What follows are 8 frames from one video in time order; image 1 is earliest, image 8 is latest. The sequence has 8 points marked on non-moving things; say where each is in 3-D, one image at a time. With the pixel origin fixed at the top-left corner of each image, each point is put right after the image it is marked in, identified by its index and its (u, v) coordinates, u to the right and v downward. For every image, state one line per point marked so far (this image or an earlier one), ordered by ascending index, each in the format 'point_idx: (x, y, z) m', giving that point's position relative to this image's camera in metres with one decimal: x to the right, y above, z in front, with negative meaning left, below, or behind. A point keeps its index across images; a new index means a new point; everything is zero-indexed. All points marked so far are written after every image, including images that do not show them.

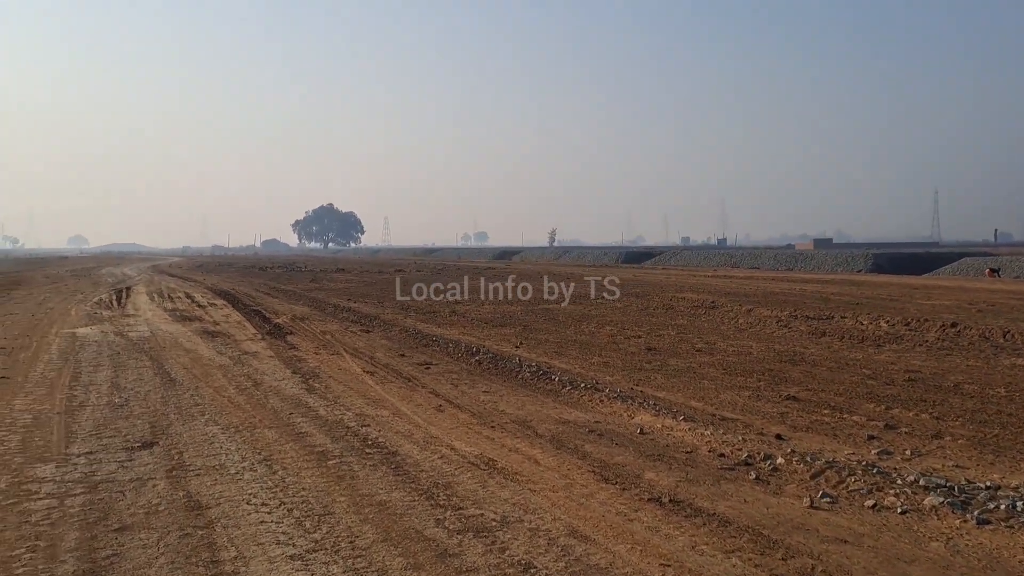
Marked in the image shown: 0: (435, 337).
0: (-1.5, -0.9, +15.7) m
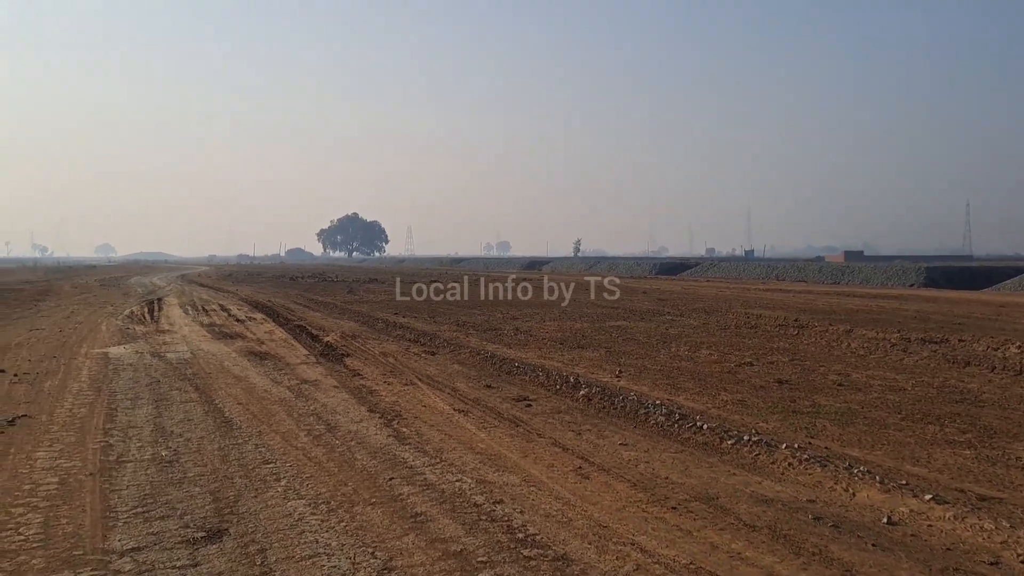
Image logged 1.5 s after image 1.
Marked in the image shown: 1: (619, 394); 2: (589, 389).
0: (+0.1, -1.3, +13.7) m
1: (+1.4, -1.4, +10.4) m
2: (+1.0, -1.3, +10.6) m
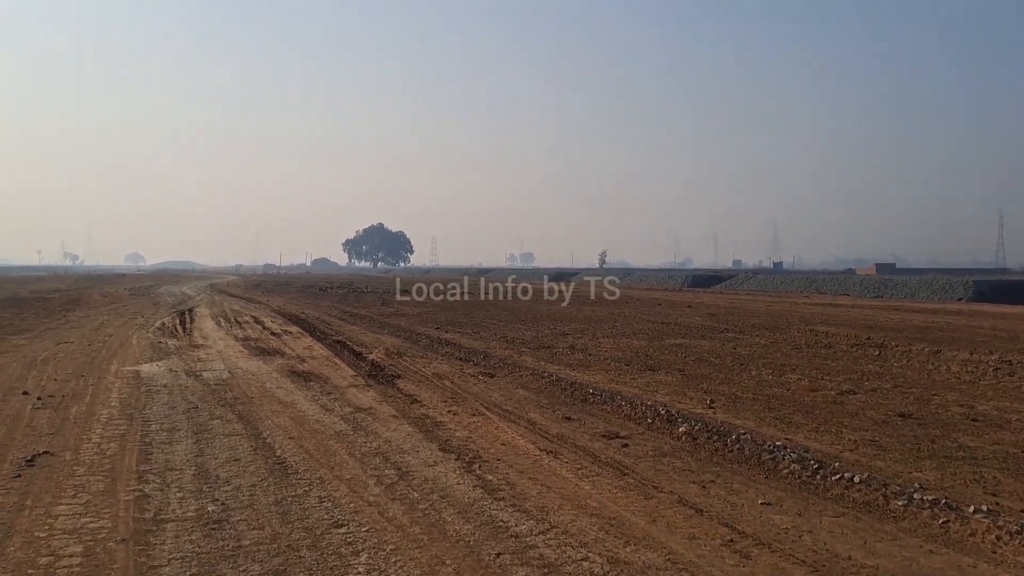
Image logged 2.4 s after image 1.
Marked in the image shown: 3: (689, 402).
0: (+1.1, -1.5, +12.3) m
1: (+2.4, -1.6, +9.0) m
2: (+2.0, -1.6, +9.2) m
3: (+2.4, -1.6, +11.0) m
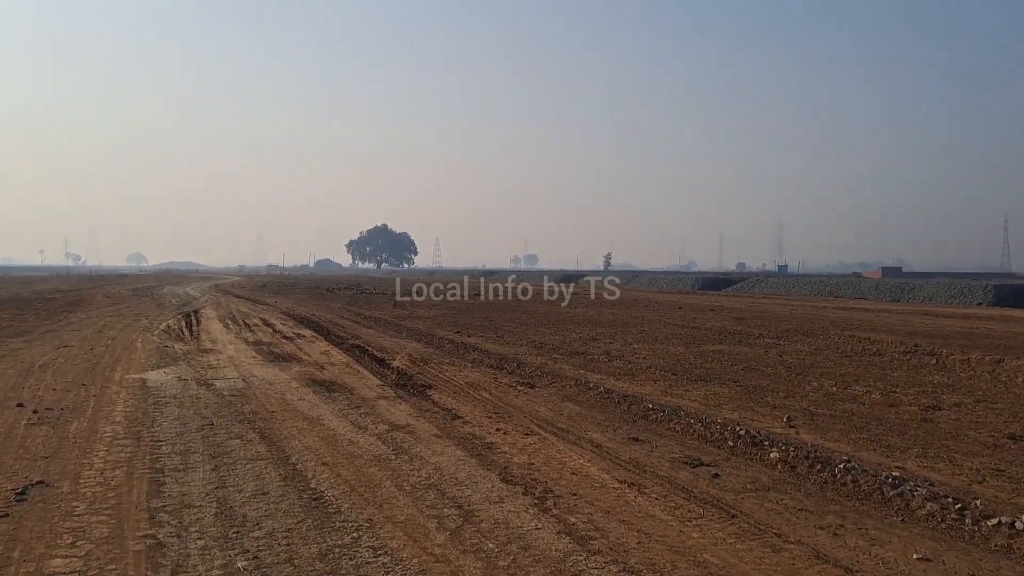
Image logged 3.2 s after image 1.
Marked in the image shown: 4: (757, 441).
0: (+1.8, -1.5, +11.1) m
1: (+3.0, -1.6, +7.8) m
2: (+2.7, -1.6, +8.0) m
3: (+3.0, -1.6, +9.9) m
4: (+2.6, -1.6, +8.4) m
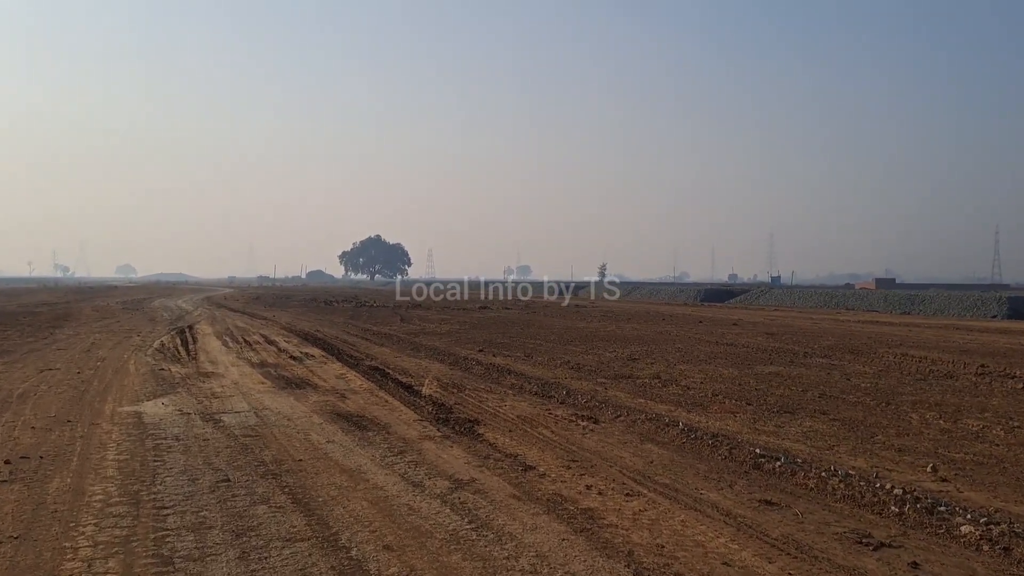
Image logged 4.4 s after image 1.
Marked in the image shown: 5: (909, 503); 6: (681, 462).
0: (+2.6, -1.8, +9.3) m
1: (+3.8, -1.8, +6.0) m
2: (+3.5, -1.8, +6.2) m
3: (+3.9, -1.8, +8.1) m
4: (+3.4, -1.8, +6.7) m
5: (+3.2, -1.8, +6.7) m
6: (+1.7, -1.8, +8.4) m
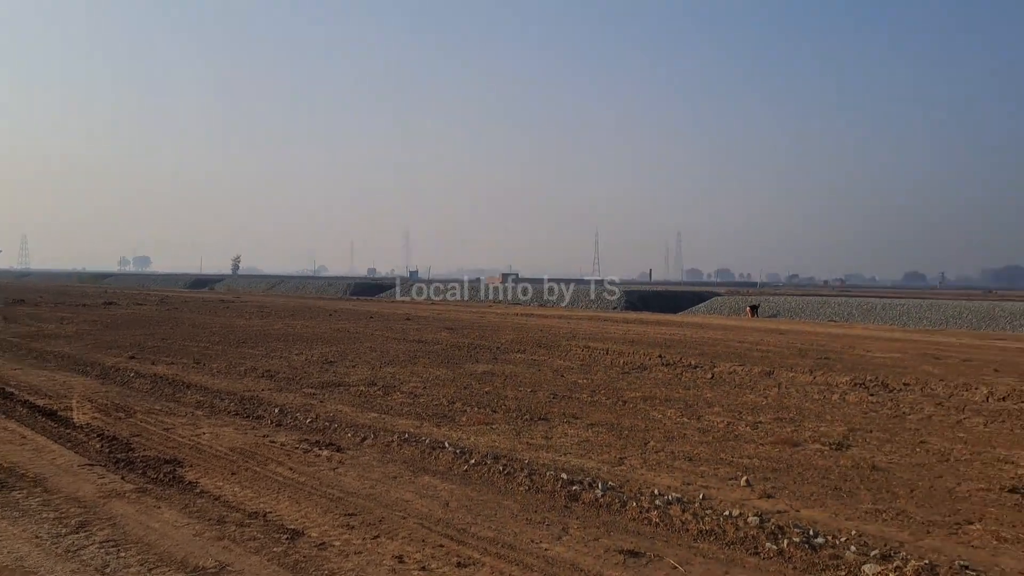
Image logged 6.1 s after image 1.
0: (+0.2, -1.7, +7.9) m
1: (+2.7, -1.8, +5.4) m
2: (+2.3, -1.8, +5.5) m
3: (+1.8, -1.8, +7.3) m
4: (+2.0, -1.7, +5.8) m
5: (+1.8, -1.7, +5.8) m
6: (-0.3, -1.7, +6.7) m
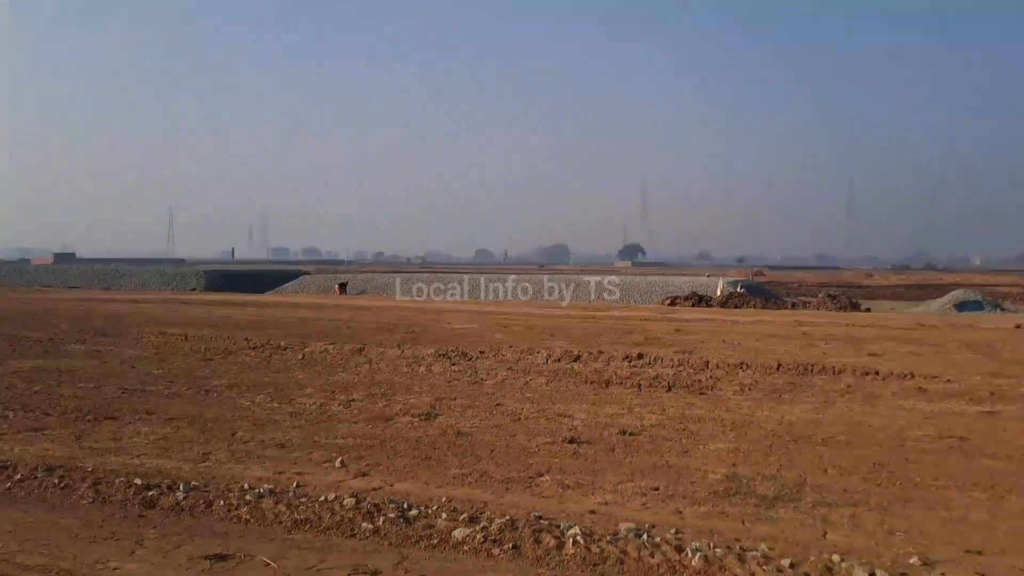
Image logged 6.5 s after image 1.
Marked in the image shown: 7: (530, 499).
0: (-3.5, -1.5, +6.7) m
1: (-0.1, -1.6, +5.8) m
2: (-0.5, -1.6, +5.7) m
3: (-1.8, -1.6, +7.0) m
4: (-0.9, -1.6, +5.8) m
5: (-1.0, -1.6, +5.7) m
6: (-3.3, -1.6, +5.5) m
7: (0.0, -1.6, +6.4) m
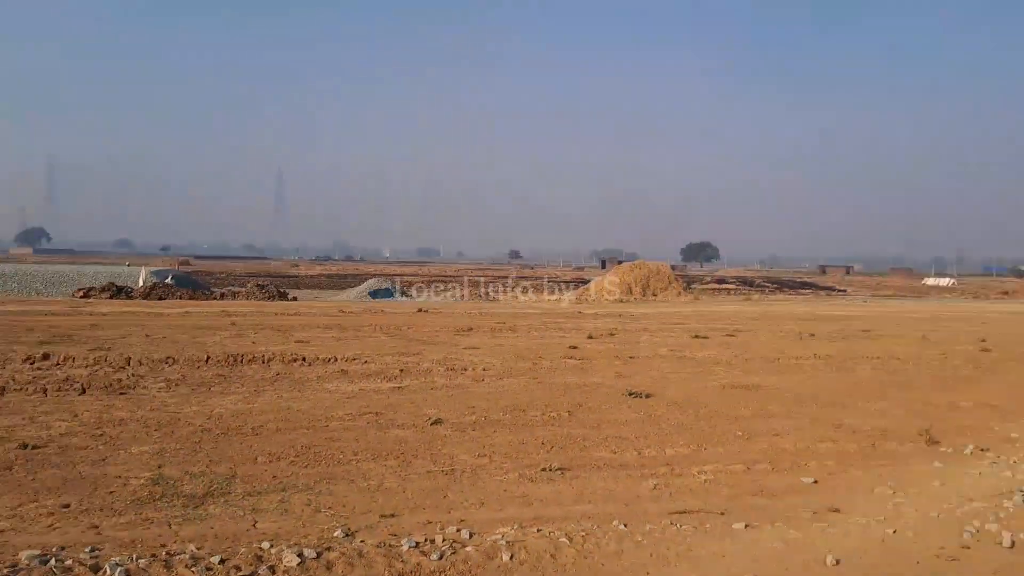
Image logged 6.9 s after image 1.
0: (-3.6, -1.5, +5.6) m
1: (-0.1, -1.6, +5.9) m
2: (-0.4, -1.6, +5.6) m
3: (-2.1, -1.5, +6.5) m
4: (-0.9, -1.5, +5.6) m
5: (-0.9, -1.6, +5.5) m
6: (-3.0, -1.6, +4.5) m
7: (-0.2, -1.6, +6.5) m
